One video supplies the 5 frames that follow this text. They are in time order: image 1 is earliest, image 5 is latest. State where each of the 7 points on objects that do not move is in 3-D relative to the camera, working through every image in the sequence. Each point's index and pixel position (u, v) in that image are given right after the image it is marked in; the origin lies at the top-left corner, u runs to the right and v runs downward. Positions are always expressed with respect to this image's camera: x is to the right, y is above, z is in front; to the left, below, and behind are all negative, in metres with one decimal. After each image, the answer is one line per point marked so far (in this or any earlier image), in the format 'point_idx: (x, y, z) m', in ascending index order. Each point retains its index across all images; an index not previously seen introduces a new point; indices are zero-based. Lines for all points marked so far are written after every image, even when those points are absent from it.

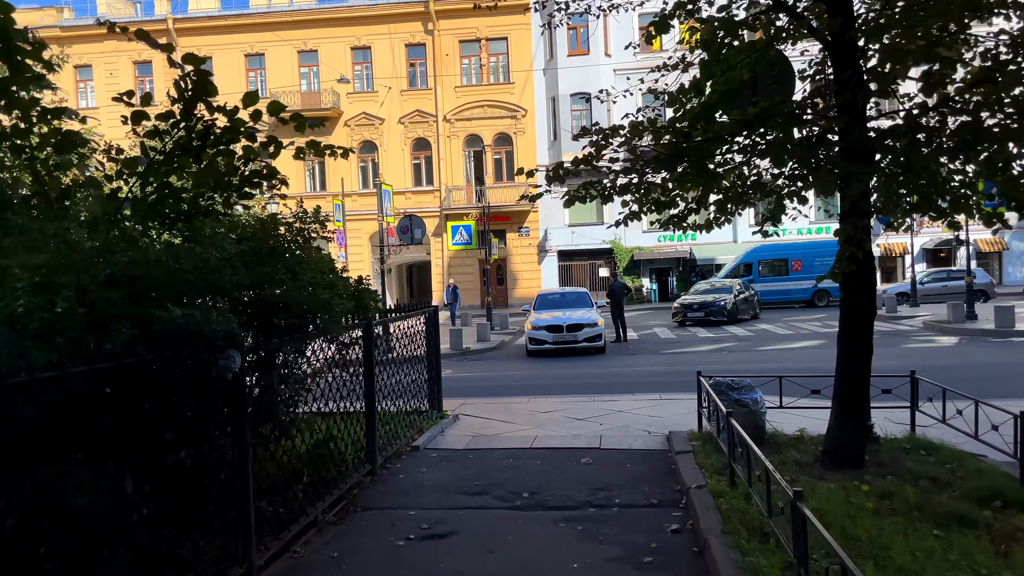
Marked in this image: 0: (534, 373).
0: (+0.4, -1.4, +14.0) m
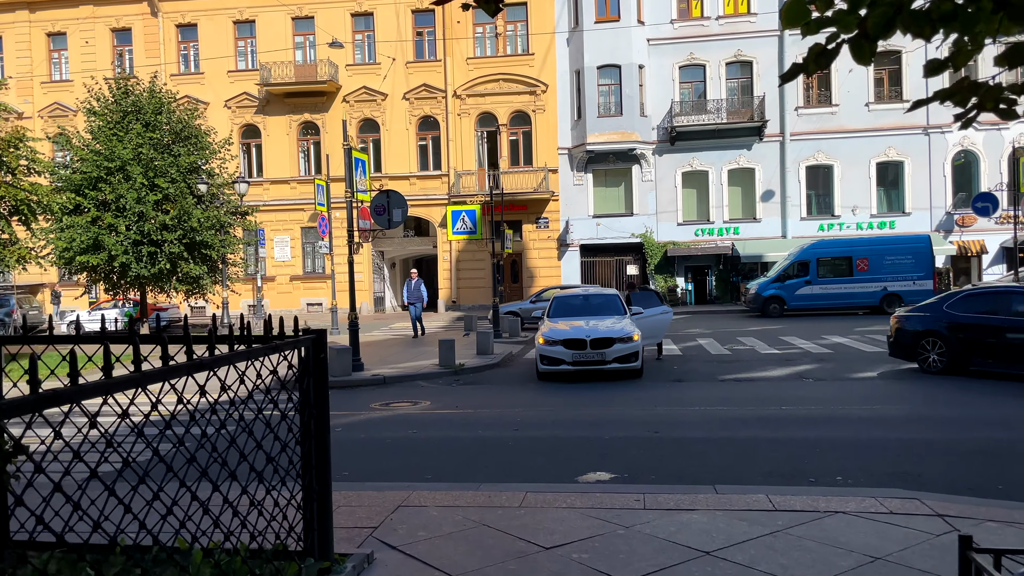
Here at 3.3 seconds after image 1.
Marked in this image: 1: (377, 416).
0: (+0.4, -1.5, +9.7) m
1: (-1.6, -1.5, +9.9) m
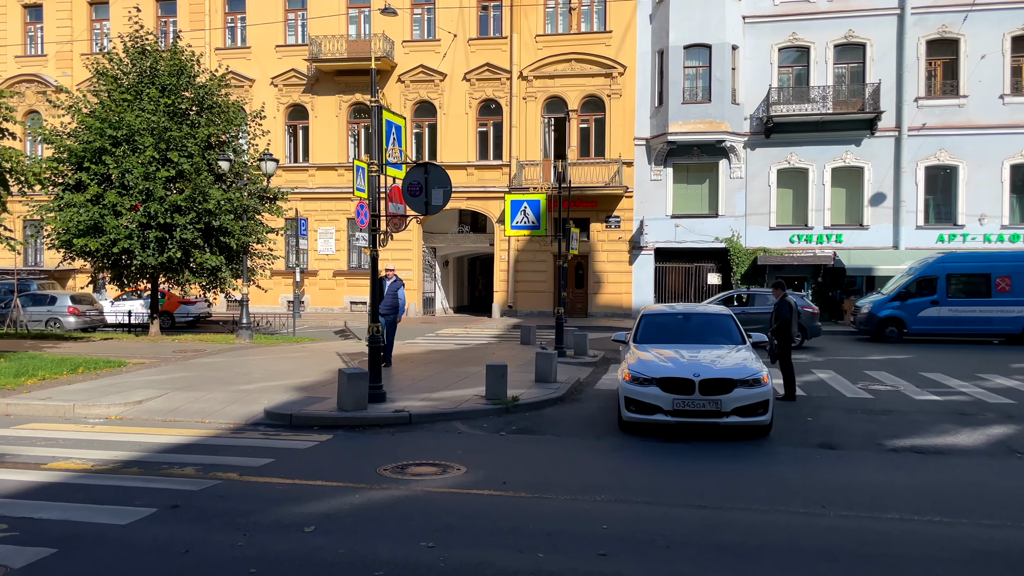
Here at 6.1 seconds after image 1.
0: (+1.0, -1.6, +6.1) m
1: (-1.0, -1.6, +6.4) m
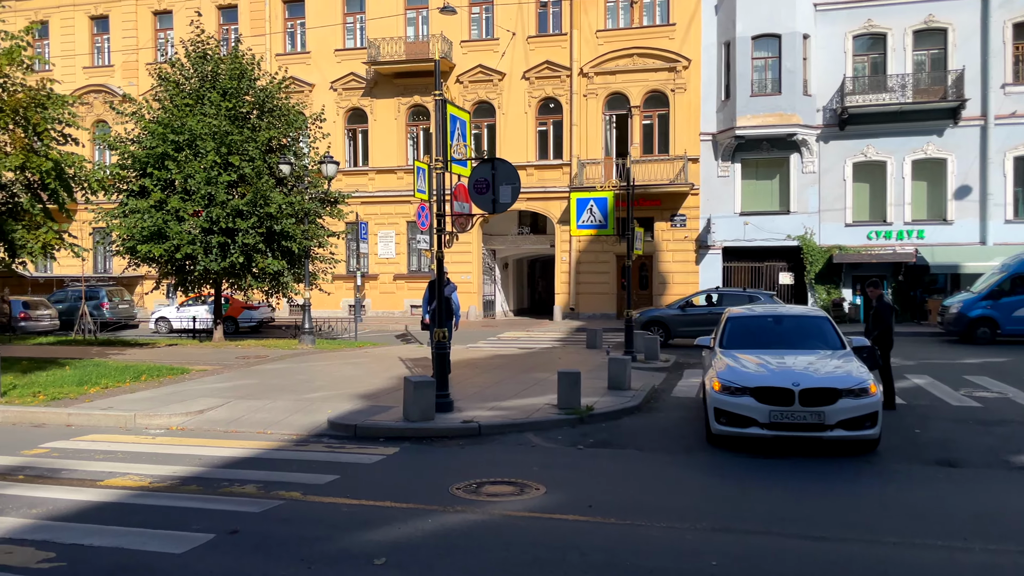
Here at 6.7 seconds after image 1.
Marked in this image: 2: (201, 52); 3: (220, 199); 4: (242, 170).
0: (+1.6, -1.6, +5.3) m
1: (-0.4, -1.6, +5.8) m
2: (-7.1, +5.4, +18.6) m
3: (-6.3, +1.9, +17.5) m
4: (-5.9, +2.6, +17.9) m
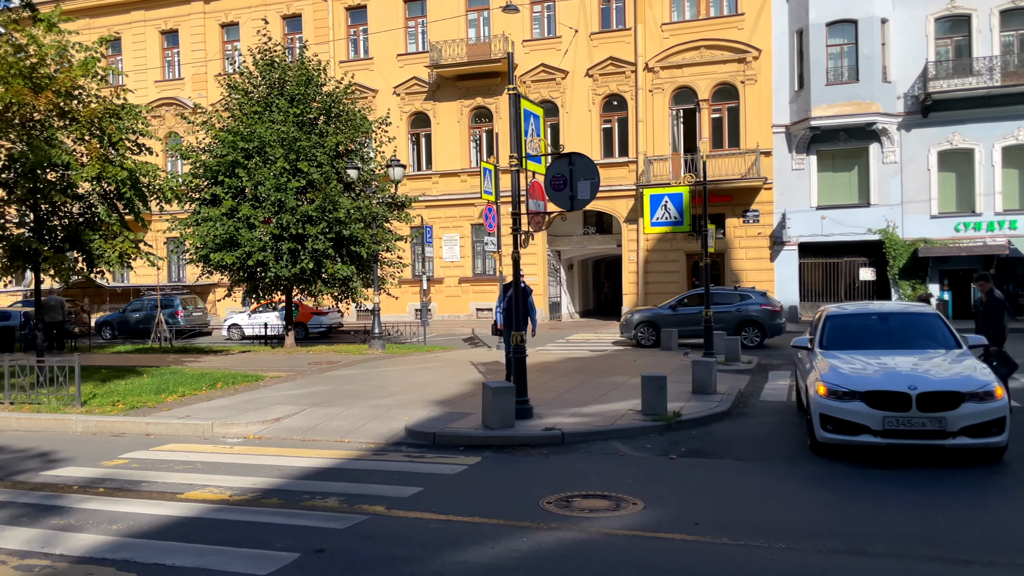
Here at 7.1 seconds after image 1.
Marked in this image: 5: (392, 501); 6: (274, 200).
0: (+2.2, -1.6, +4.8) m
1: (+0.2, -1.6, +5.4) m
2: (-5.6, +5.2, +18.7) m
3: (-4.8, +1.8, +17.5) m
4: (-4.4, +2.4, +17.9) m
5: (-0.9, -1.7, +6.4) m
6: (-5.1, +1.9, +17.5) m
